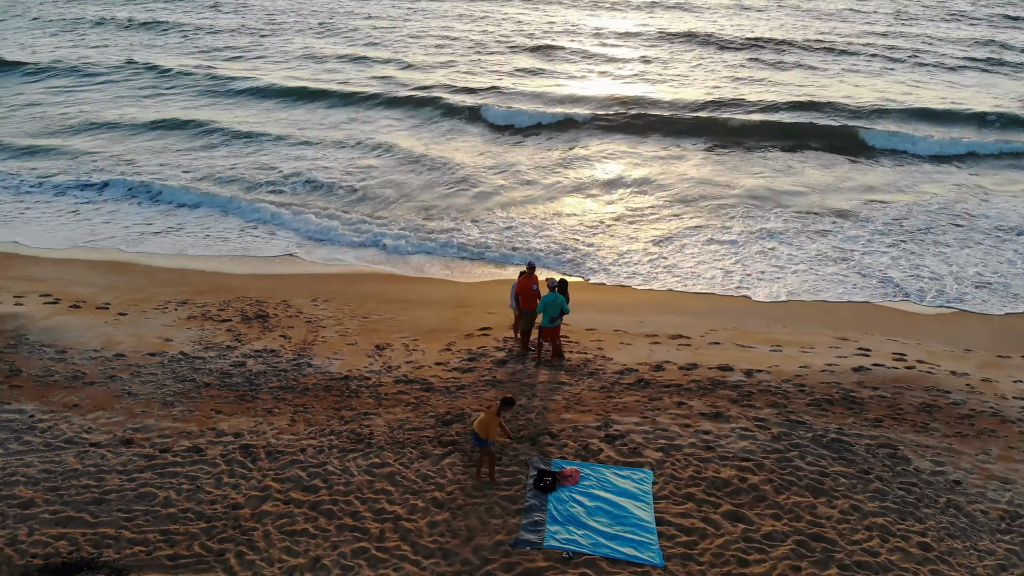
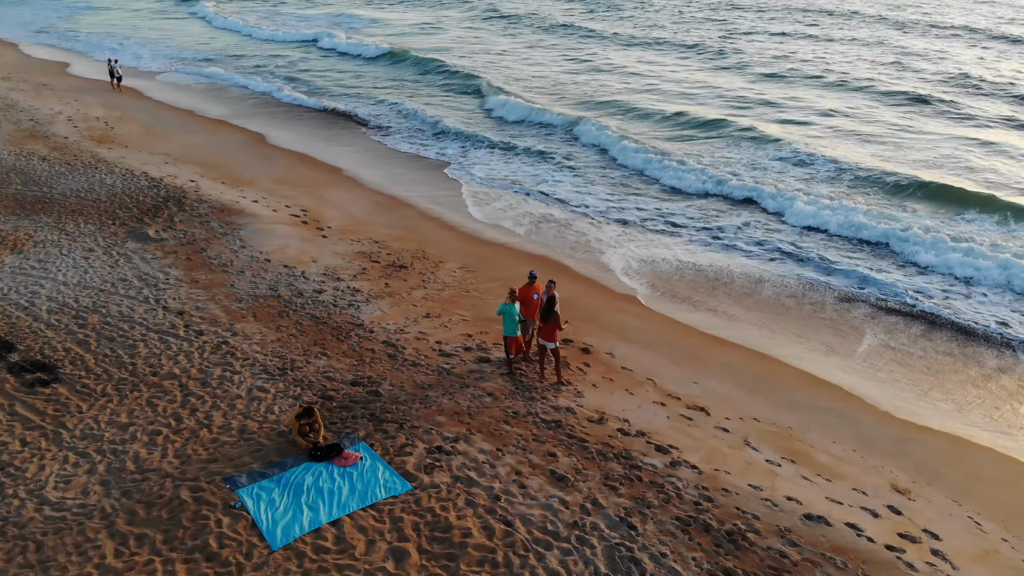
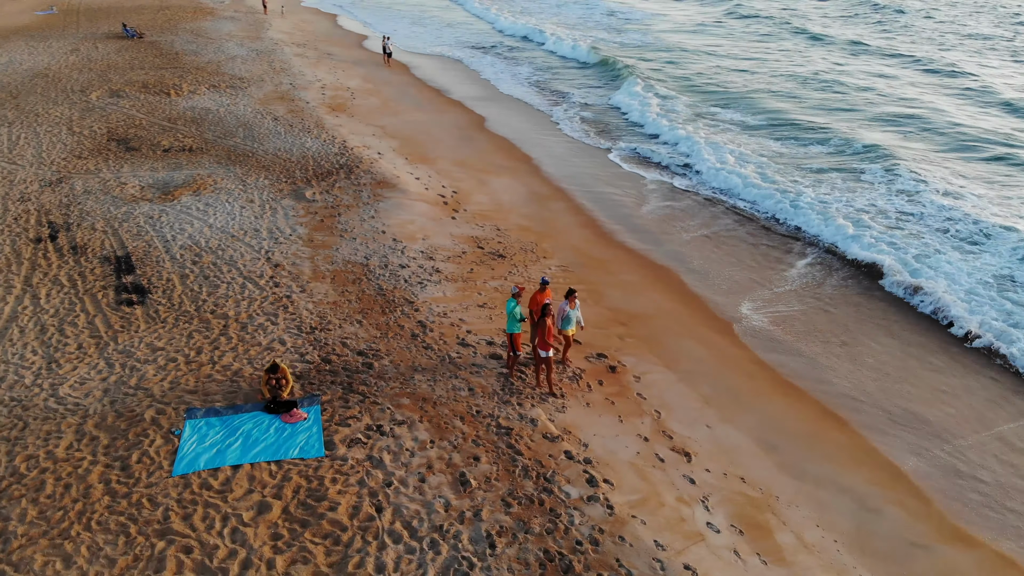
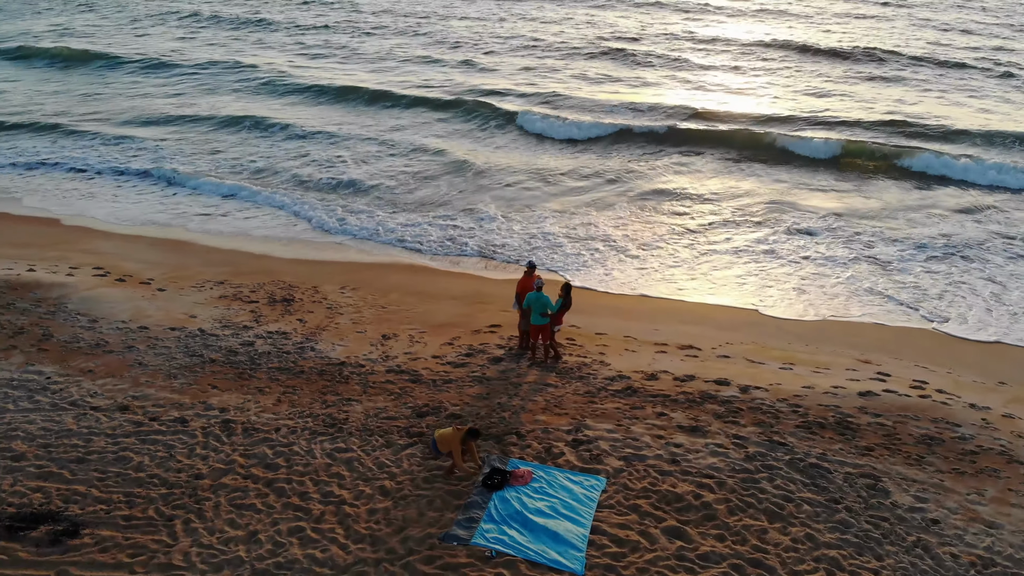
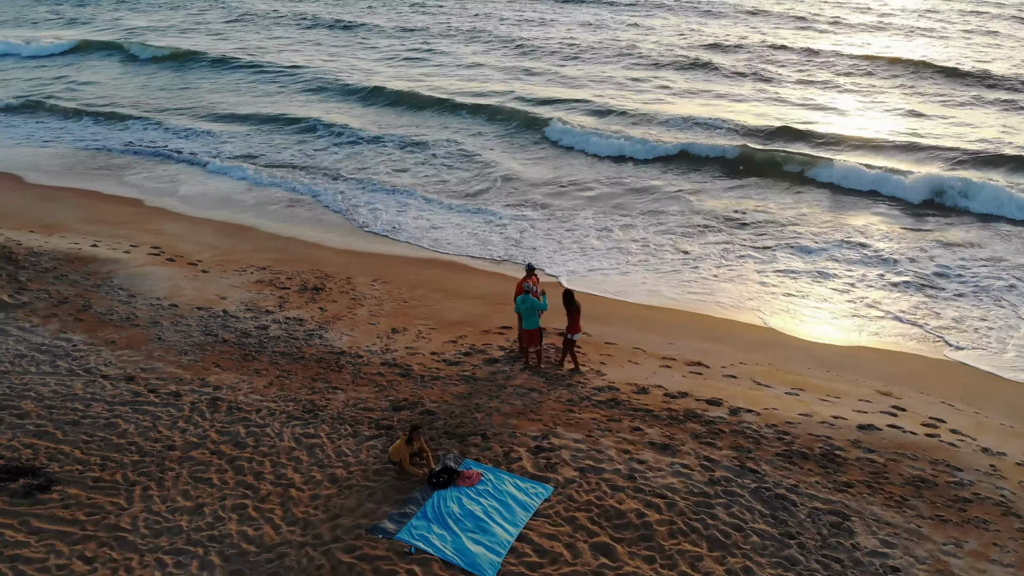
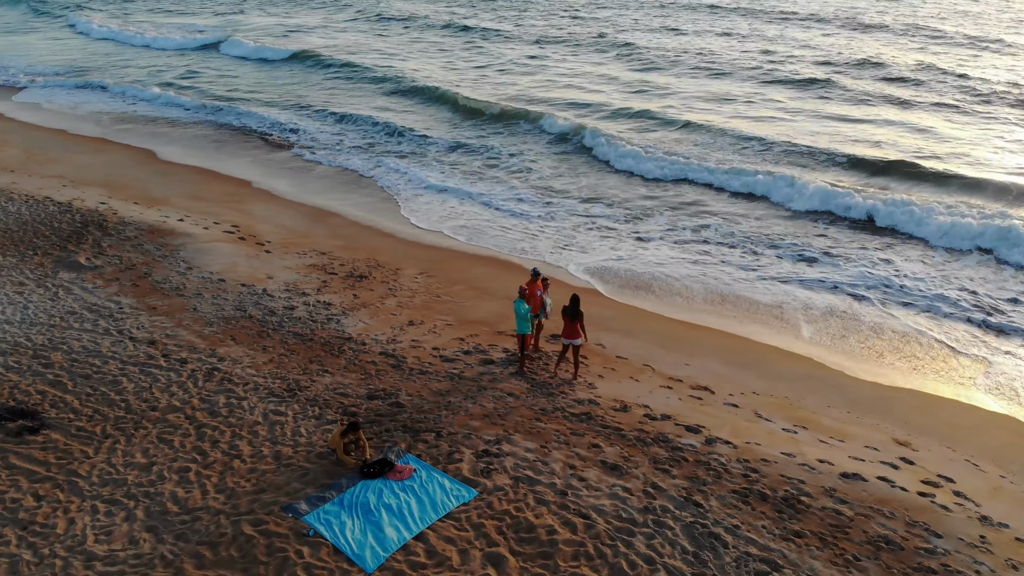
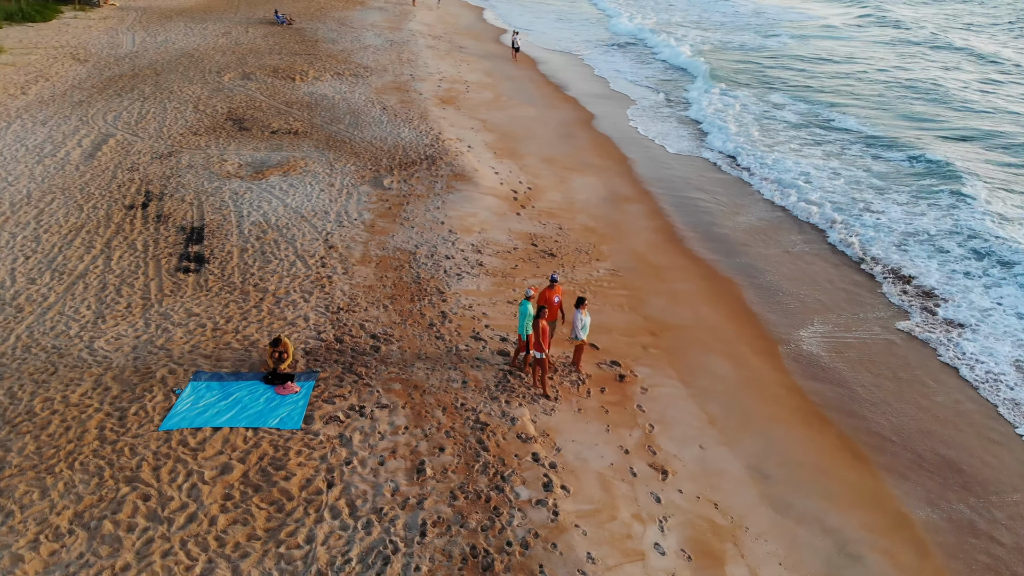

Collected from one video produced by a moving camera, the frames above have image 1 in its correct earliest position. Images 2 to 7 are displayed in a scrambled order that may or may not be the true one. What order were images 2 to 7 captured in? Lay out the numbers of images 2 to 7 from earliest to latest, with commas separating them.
4, 5, 6, 2, 3, 7
